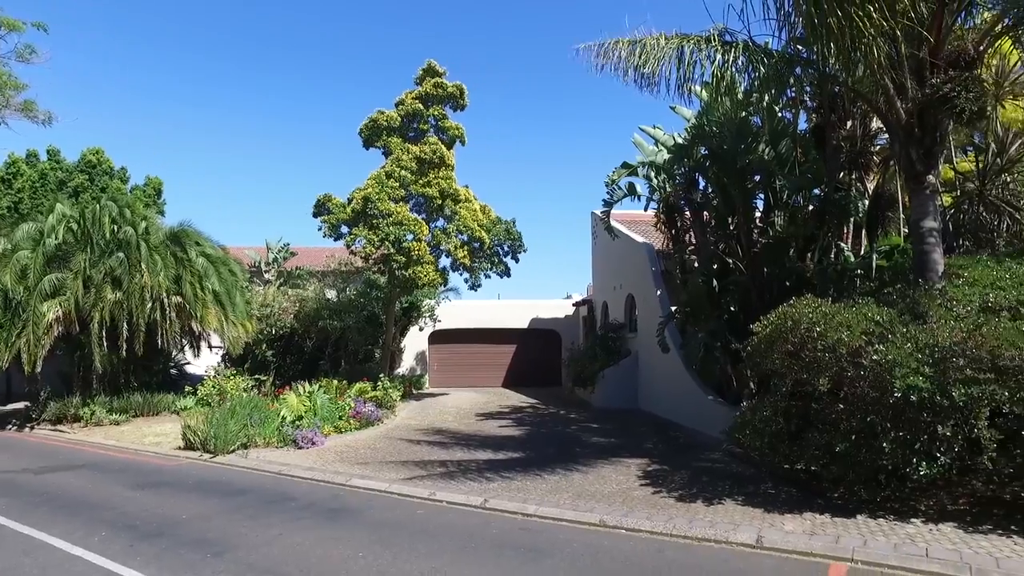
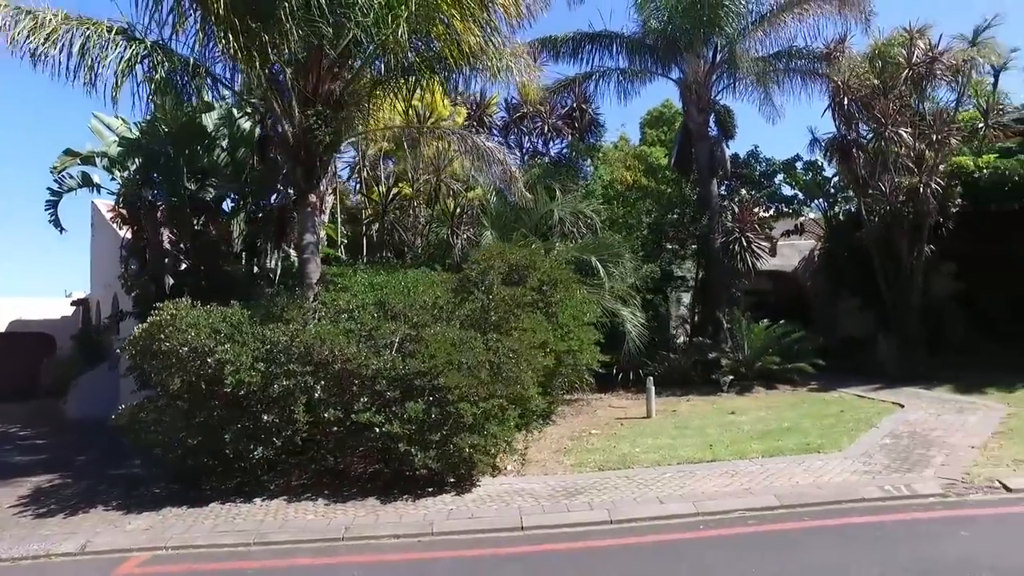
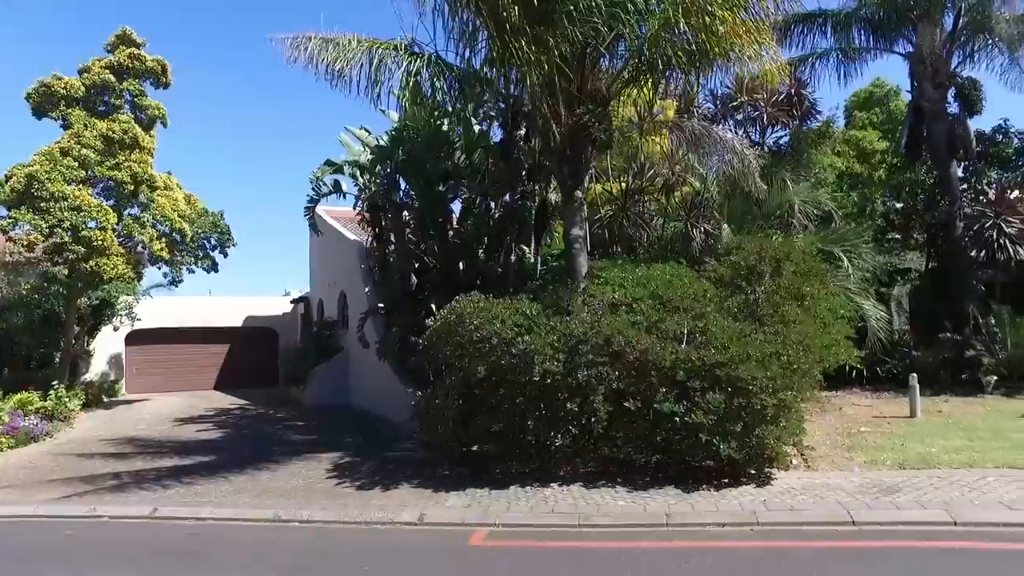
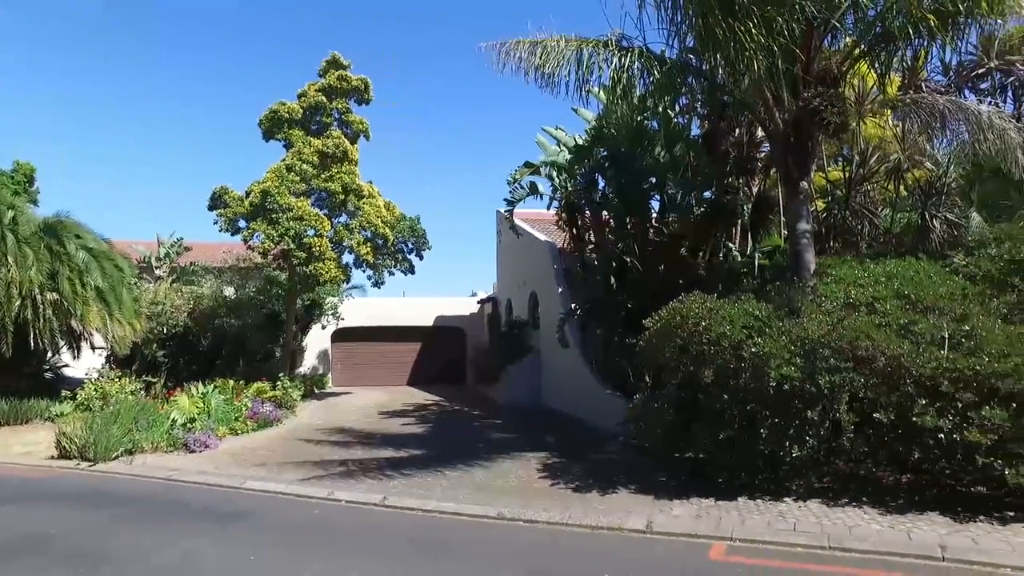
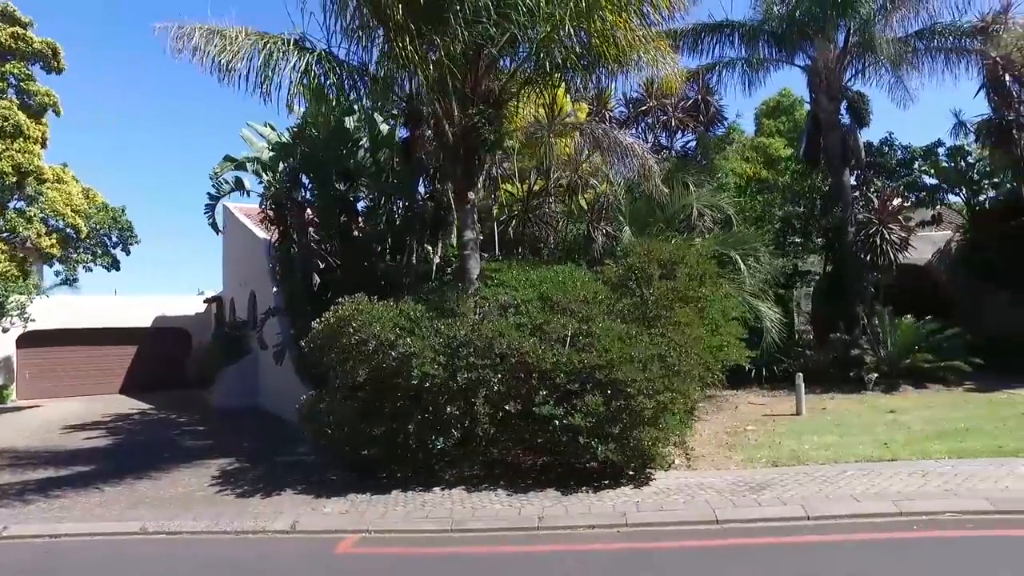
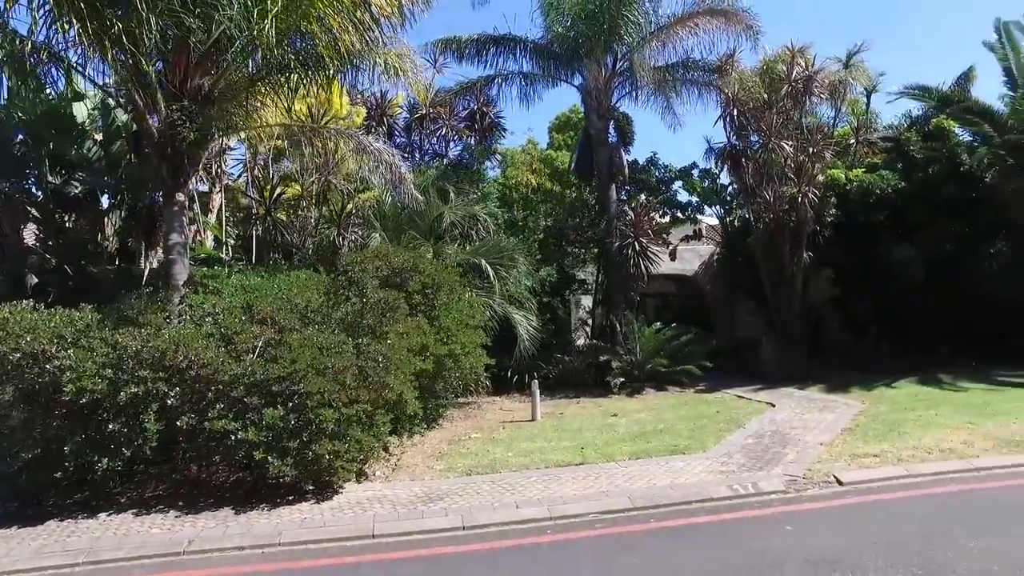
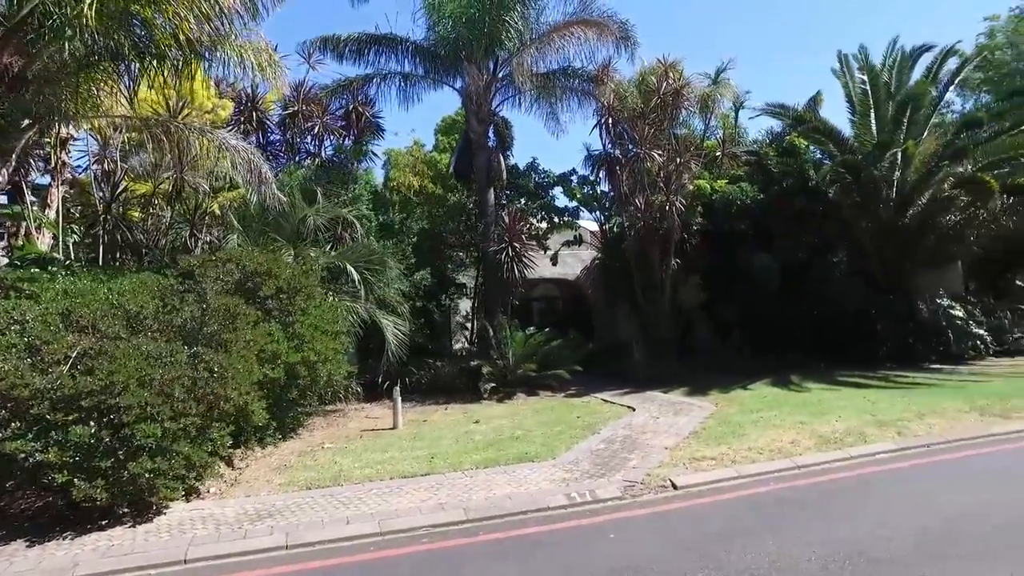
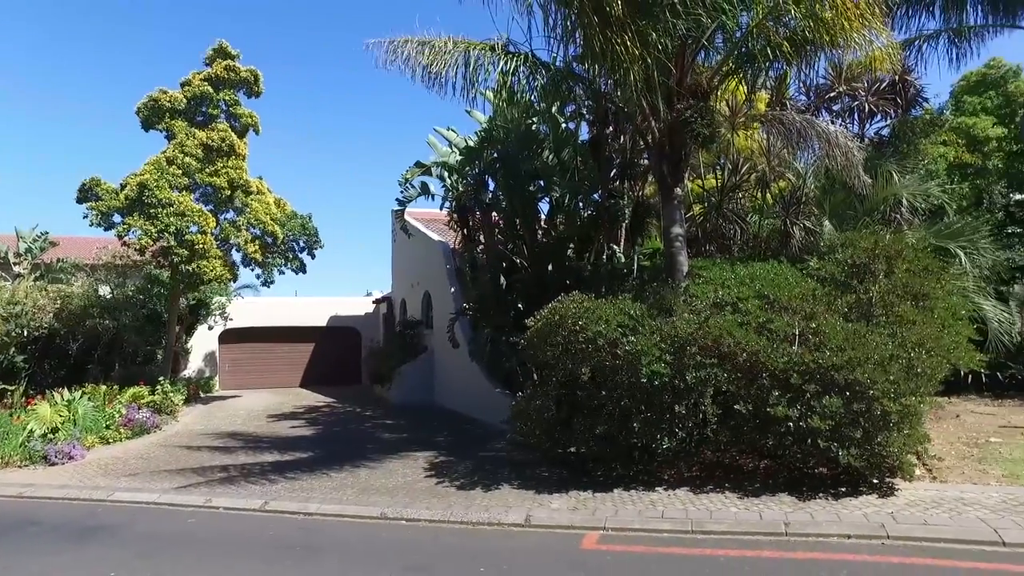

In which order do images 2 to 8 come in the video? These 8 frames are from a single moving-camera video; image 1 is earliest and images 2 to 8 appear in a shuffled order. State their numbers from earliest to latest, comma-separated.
4, 8, 3, 5, 2, 6, 7
